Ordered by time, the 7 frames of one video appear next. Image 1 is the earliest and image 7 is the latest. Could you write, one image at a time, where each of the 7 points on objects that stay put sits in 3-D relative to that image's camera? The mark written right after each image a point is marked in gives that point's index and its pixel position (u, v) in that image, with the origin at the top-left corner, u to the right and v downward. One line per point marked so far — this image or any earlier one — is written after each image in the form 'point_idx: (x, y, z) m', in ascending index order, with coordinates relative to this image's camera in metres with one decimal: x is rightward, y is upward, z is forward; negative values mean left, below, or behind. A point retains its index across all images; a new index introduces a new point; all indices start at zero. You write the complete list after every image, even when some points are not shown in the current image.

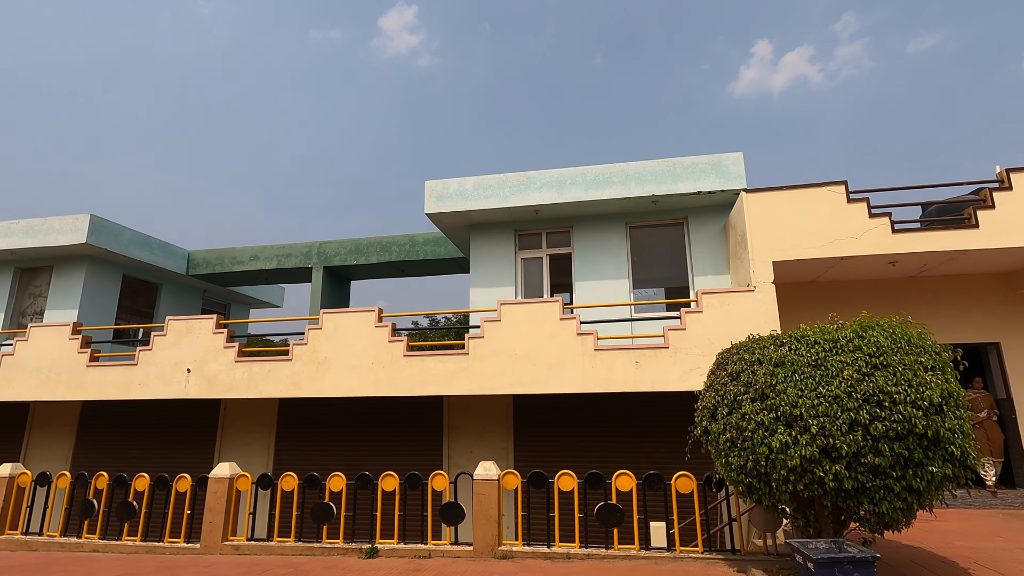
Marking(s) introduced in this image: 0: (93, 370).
0: (-7.5, -1.5, +9.5) m
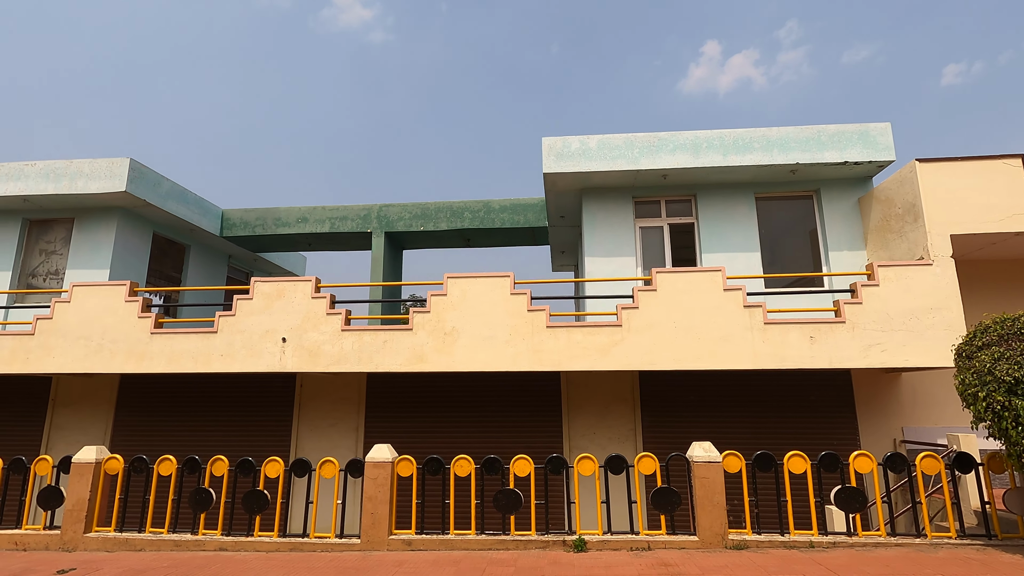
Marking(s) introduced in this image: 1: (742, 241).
0: (-5.3, -0.8, +8.1) m
1: (+3.9, +0.8, +9.1) m
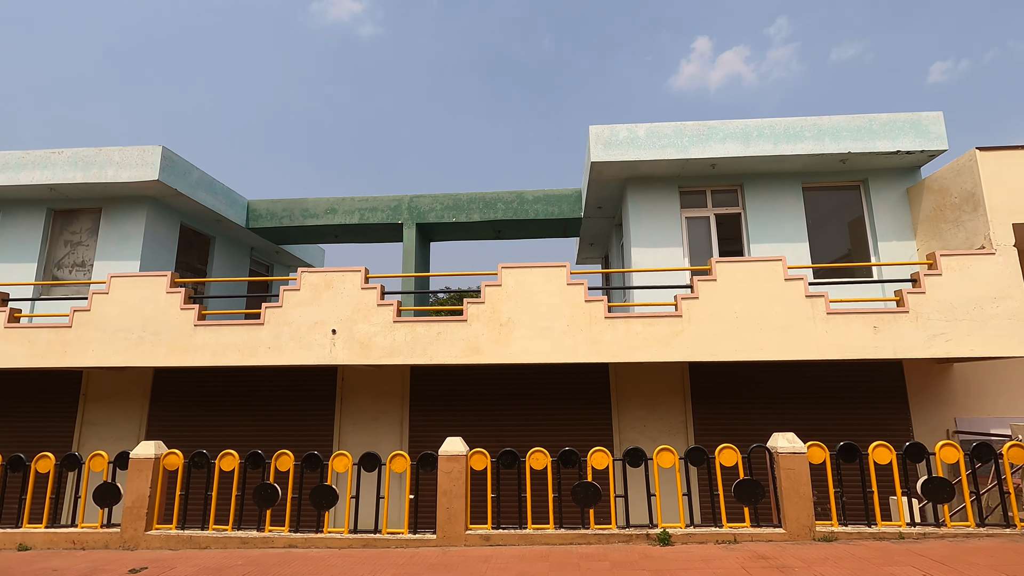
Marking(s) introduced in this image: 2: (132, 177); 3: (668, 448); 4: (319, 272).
0: (-4.5, -0.6, +7.8) m
1: (+4.7, +1.0, +9.0) m
2: (-6.7, +1.9, +9.3) m
3: (+1.7, -1.7, +5.8) m
4: (-2.9, +0.2, +7.9) m
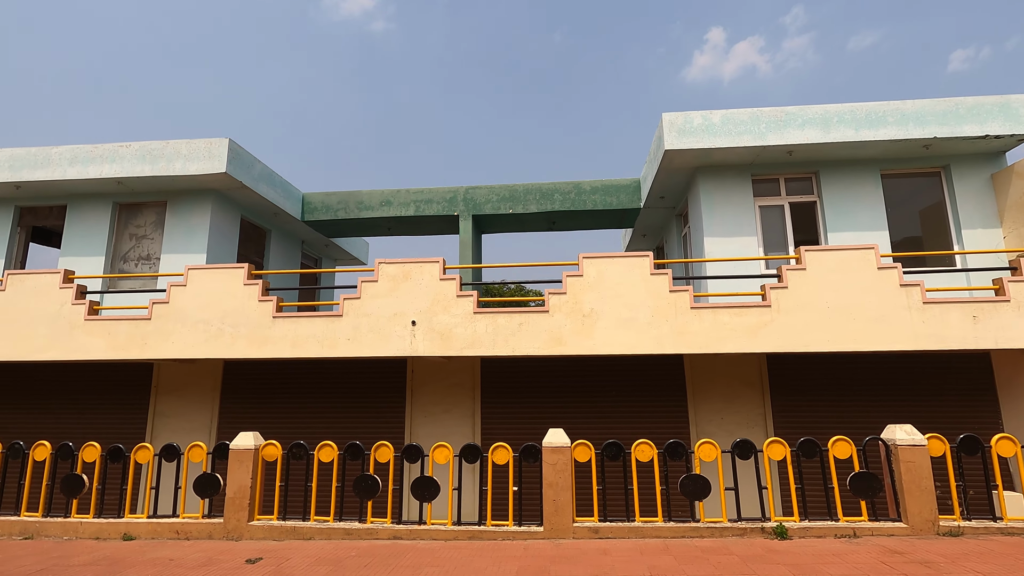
0: (-3.4, -0.5, +7.8) m
1: (+5.9, +1.1, +8.8) m
2: (-5.5, +2.1, +9.4) m
3: (+2.8, -1.6, +5.6) m
4: (-1.7, +0.4, +7.9) m
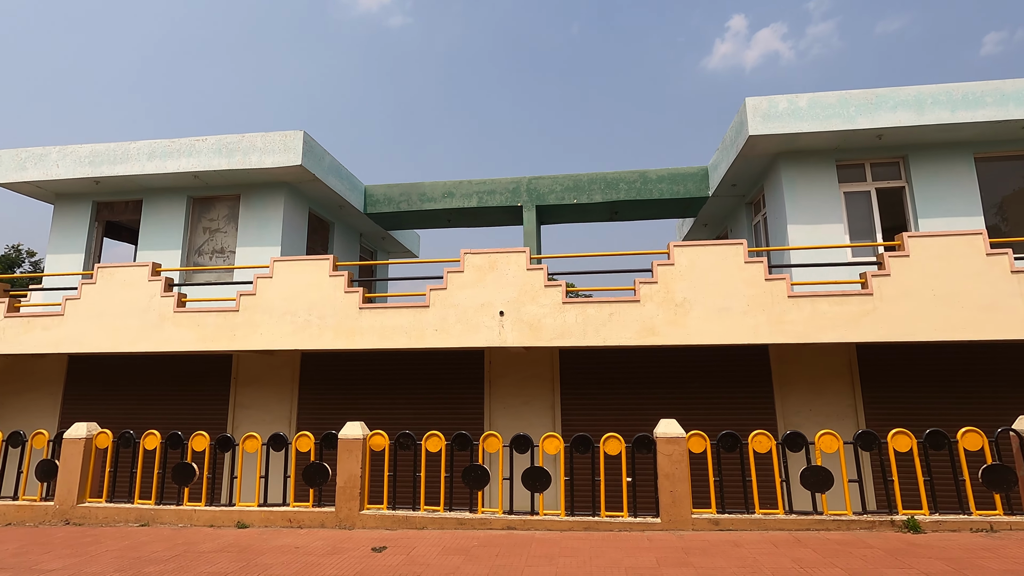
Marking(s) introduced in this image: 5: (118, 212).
0: (-2.1, -0.4, +7.8) m
1: (+7.2, +1.3, +8.5) m
2: (-4.2, +2.2, +9.4) m
3: (+4.0, -1.5, +5.4) m
4: (-0.4, +0.5, +7.8) m
5: (-7.9, +1.5, +10.7) m
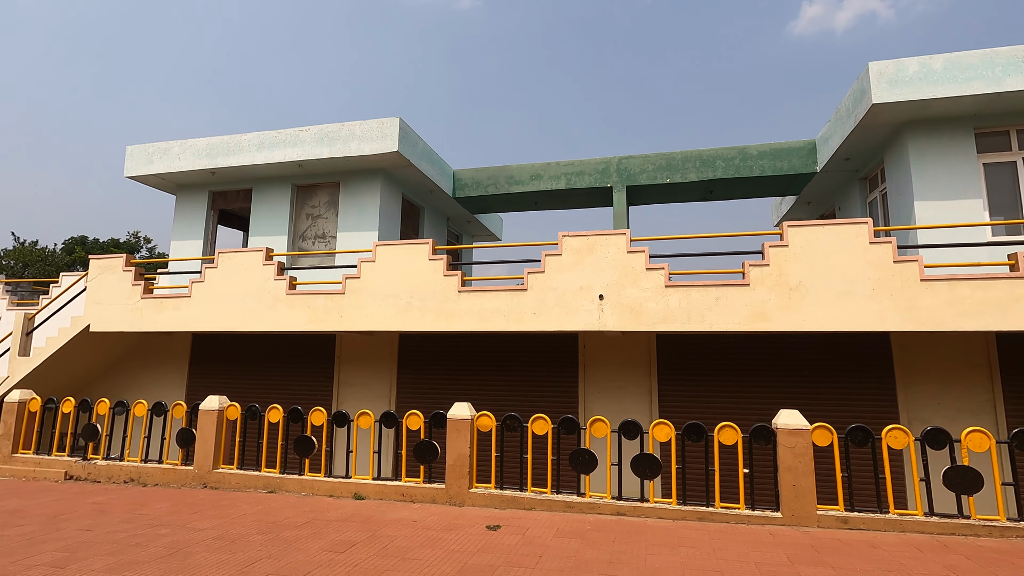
0: (-0.7, -0.1, +8.0) m
1: (+8.6, +1.6, +7.4) m
2: (-2.5, +2.5, +9.7) m
3: (+5.1, -1.3, +4.8) m
4: (+1.0, +0.7, +7.7) m
5: (-6.0, +1.9, +11.5) m
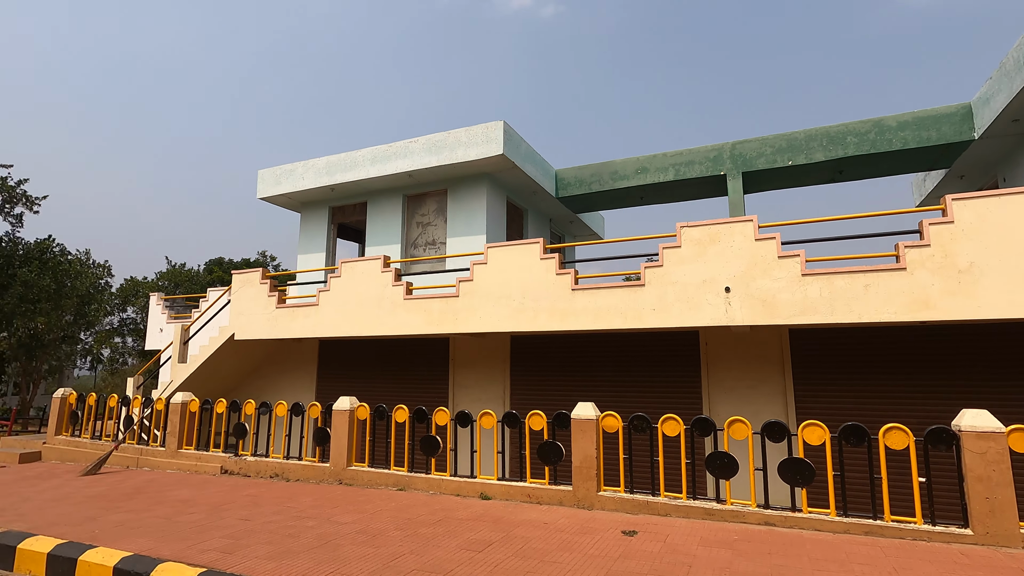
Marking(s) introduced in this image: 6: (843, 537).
0: (+1.0, -0.1, +7.8) m
1: (+10.0, +2.0, +5.6) m
2: (-0.6, +2.5, +9.8) m
3: (+6.2, -1.0, +3.7) m
4: (+2.6, +0.8, +7.2) m
5: (-3.7, +1.7, +12.2) m
6: (+2.9, -2.2, +4.7) m
